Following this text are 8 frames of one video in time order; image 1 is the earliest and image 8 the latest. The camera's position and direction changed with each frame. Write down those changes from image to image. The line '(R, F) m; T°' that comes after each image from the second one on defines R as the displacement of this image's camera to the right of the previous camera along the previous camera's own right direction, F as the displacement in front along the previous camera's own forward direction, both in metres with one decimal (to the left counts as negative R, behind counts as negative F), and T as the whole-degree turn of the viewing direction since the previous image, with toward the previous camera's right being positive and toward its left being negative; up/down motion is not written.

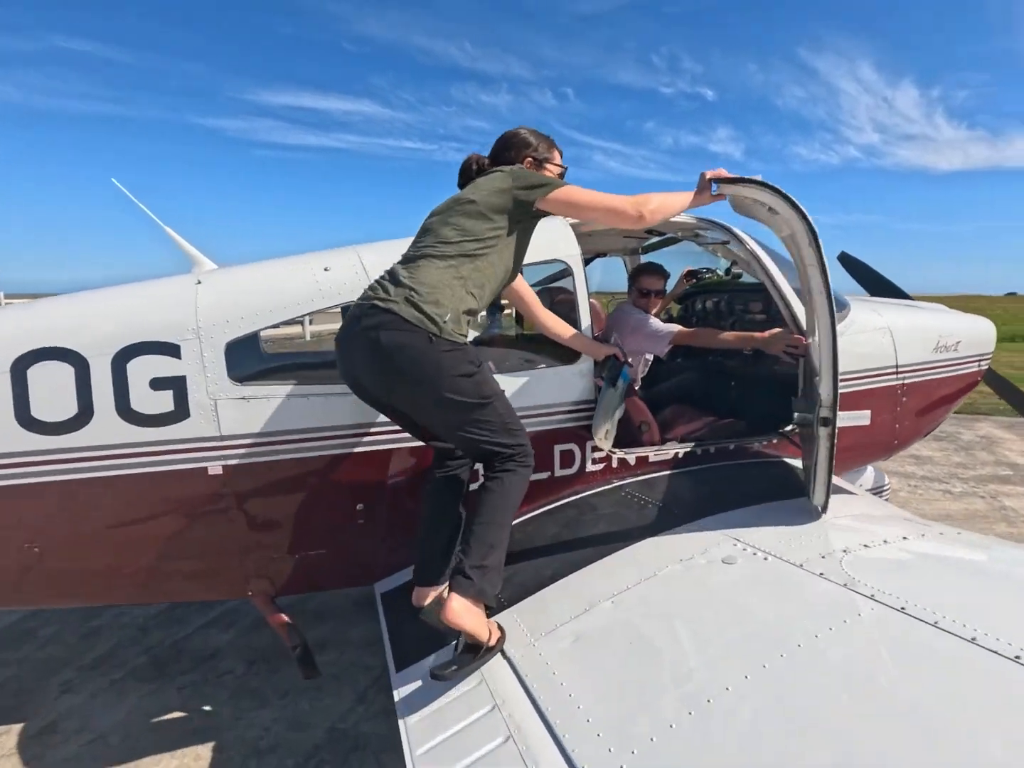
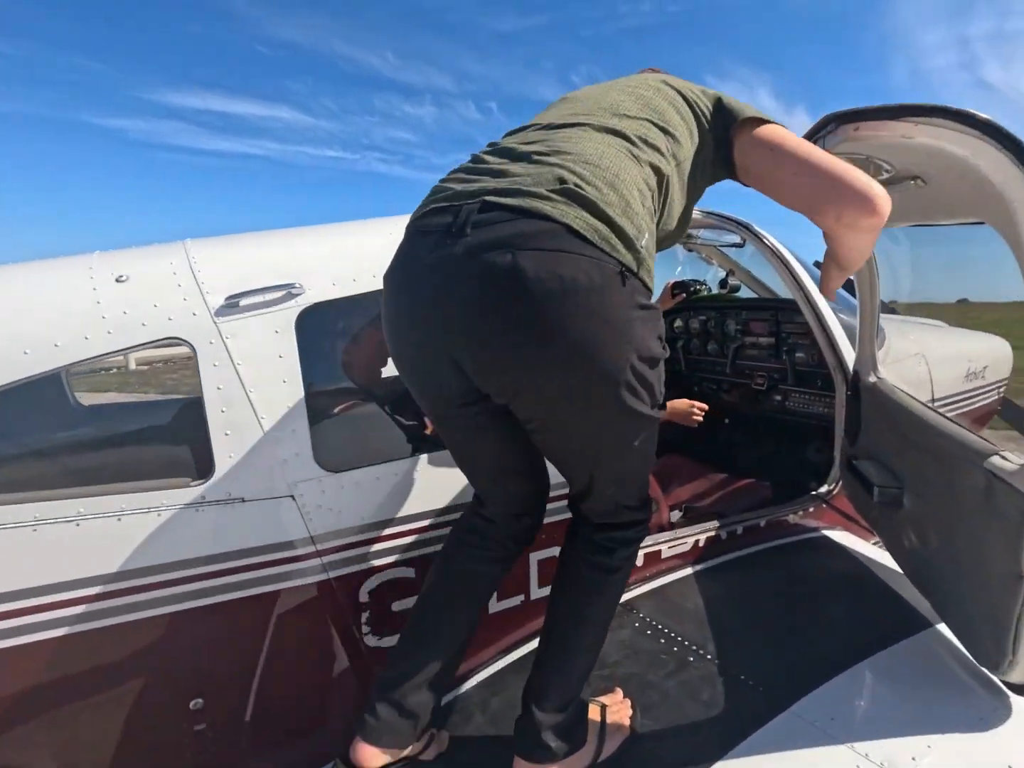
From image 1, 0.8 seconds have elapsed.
(-0.1, +1.2) m; +7°
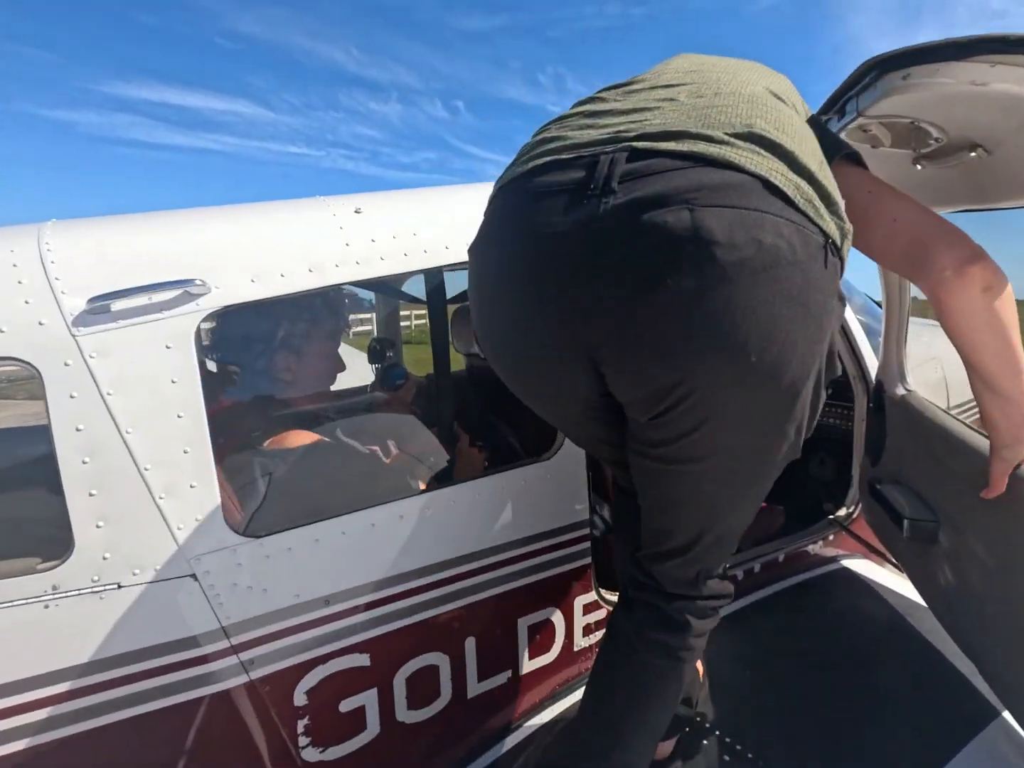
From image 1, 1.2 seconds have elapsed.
(0.0, +0.4) m; +3°
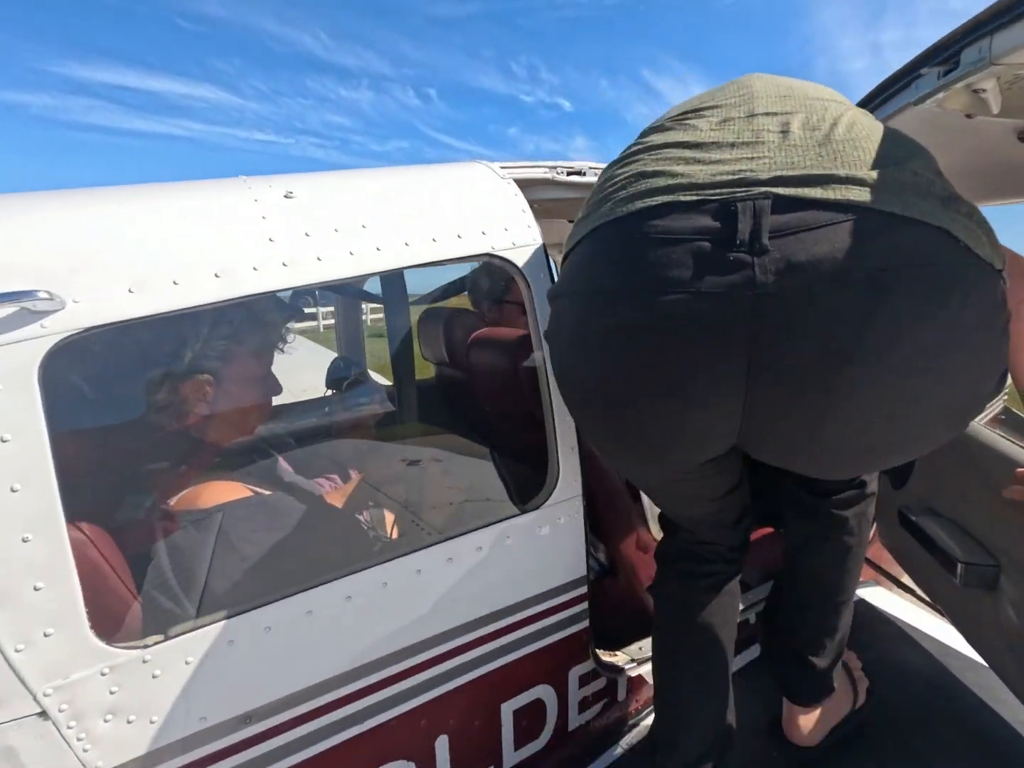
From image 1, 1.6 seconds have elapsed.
(0.0, +0.3) m; +3°
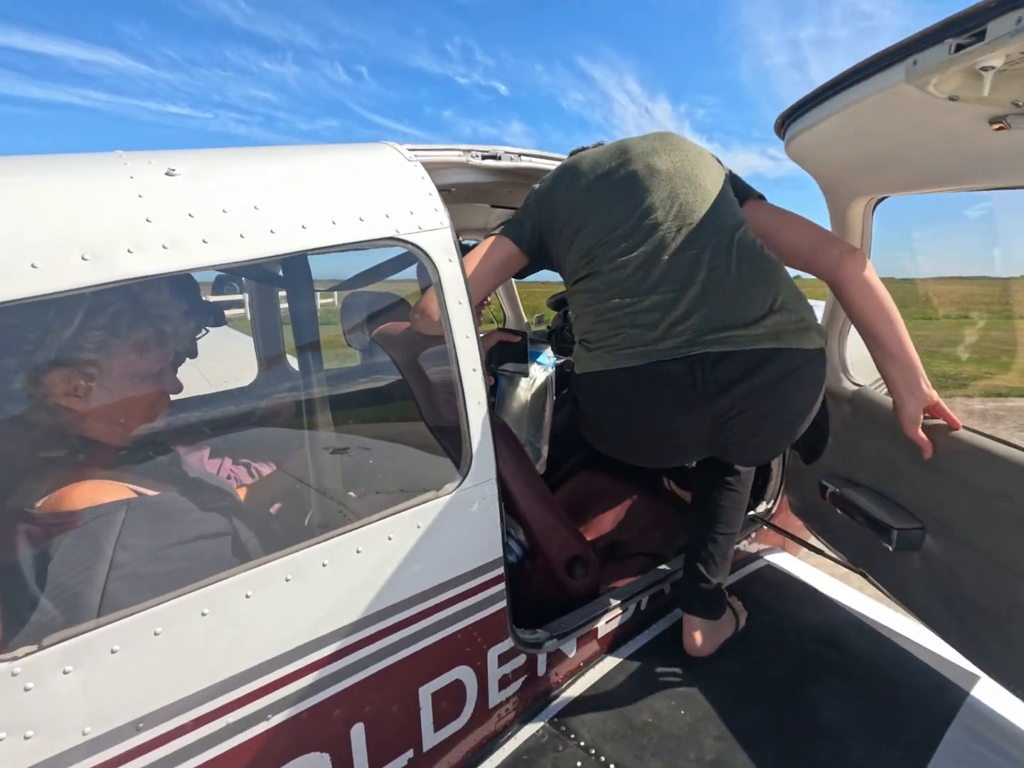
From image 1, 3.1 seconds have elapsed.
(+0.1, 0.0) m; +6°
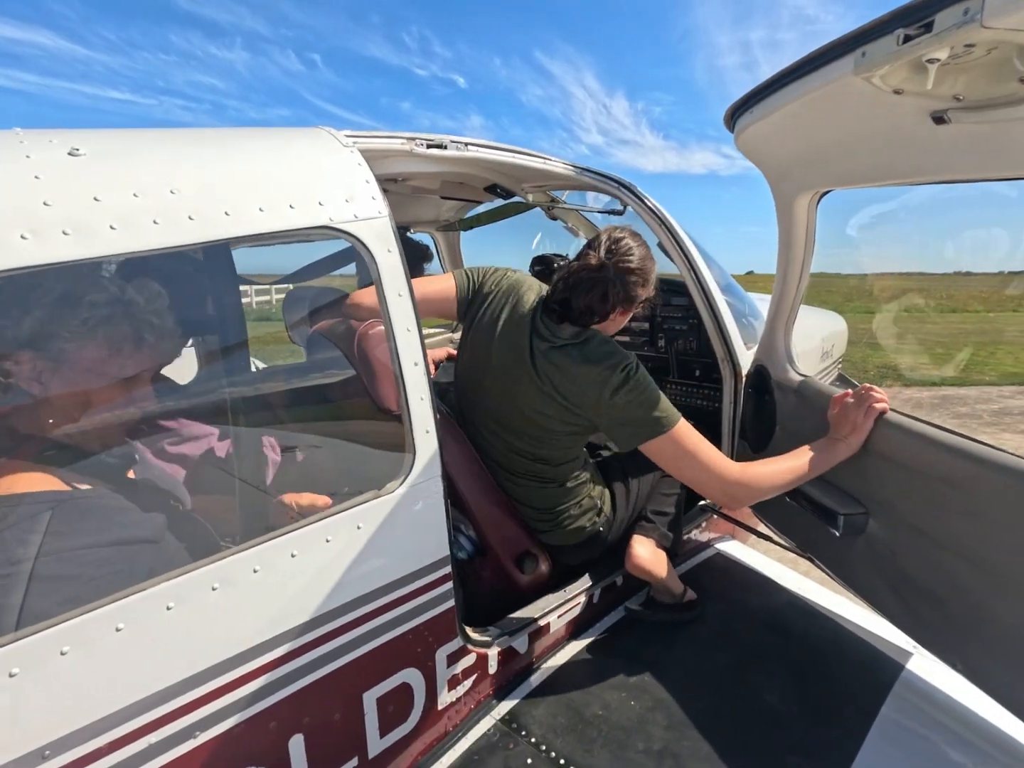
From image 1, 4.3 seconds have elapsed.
(0.0, 0.0) m; +4°
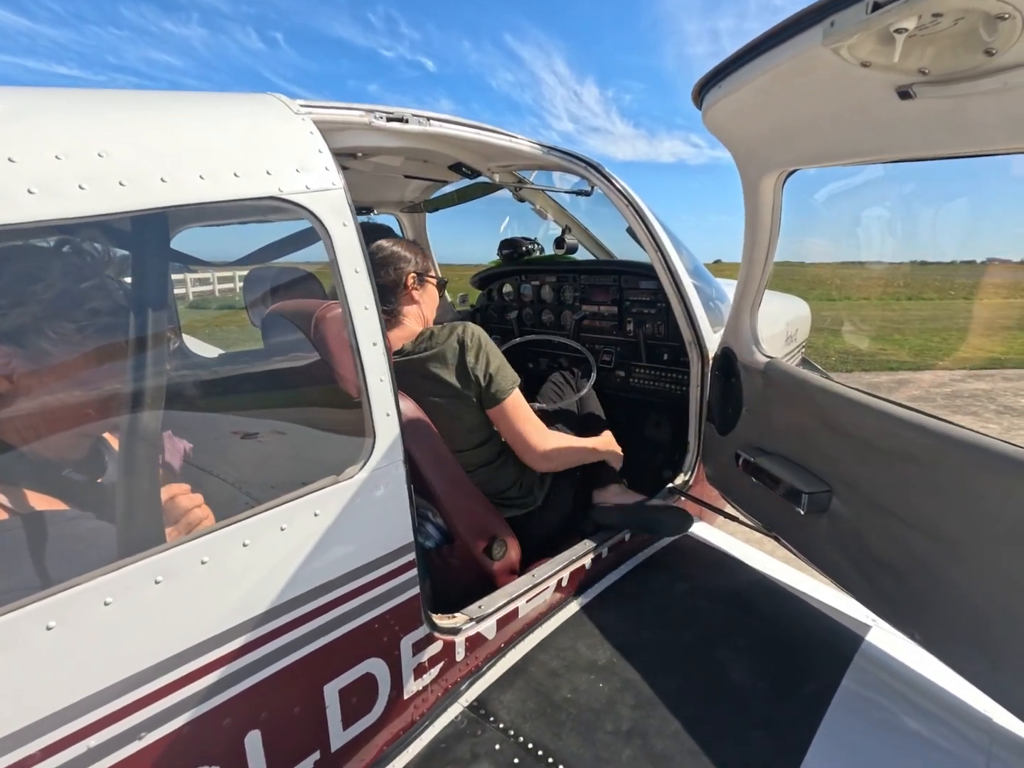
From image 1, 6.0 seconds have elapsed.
(0.0, 0.0) m; +3°
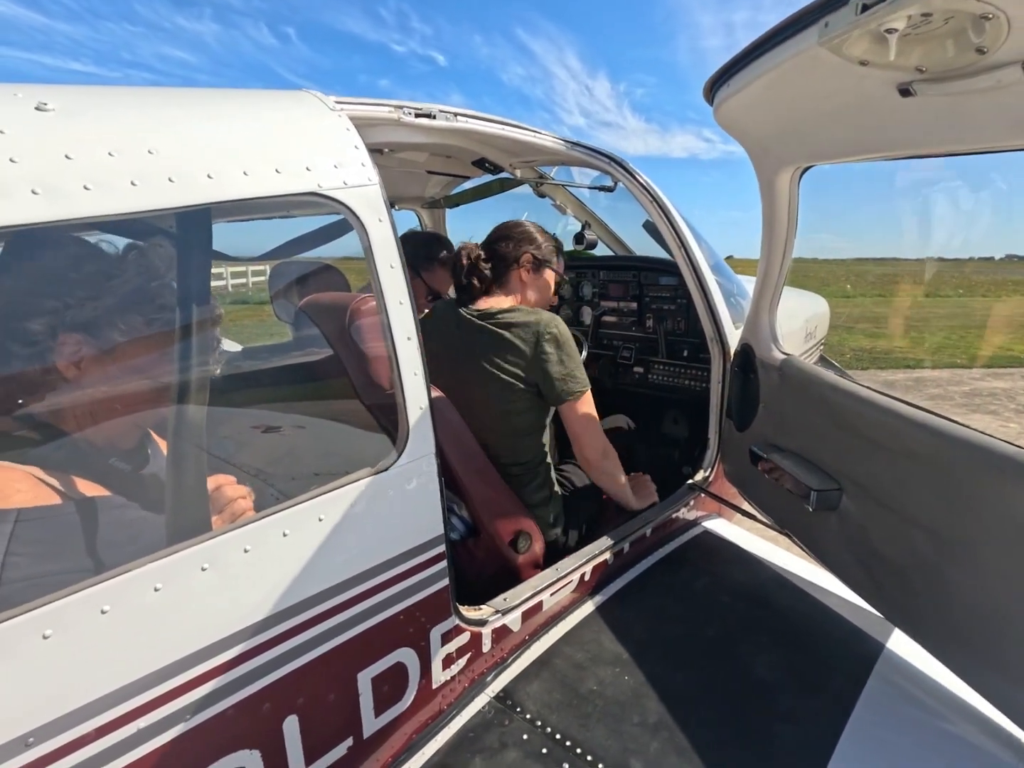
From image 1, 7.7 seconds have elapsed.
(-0.1, 0.0) m; -1°
